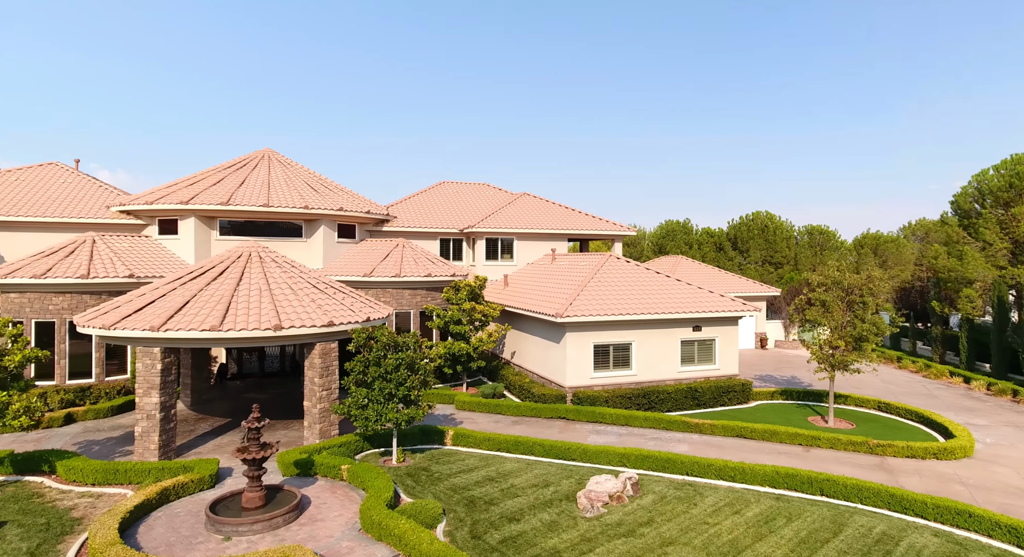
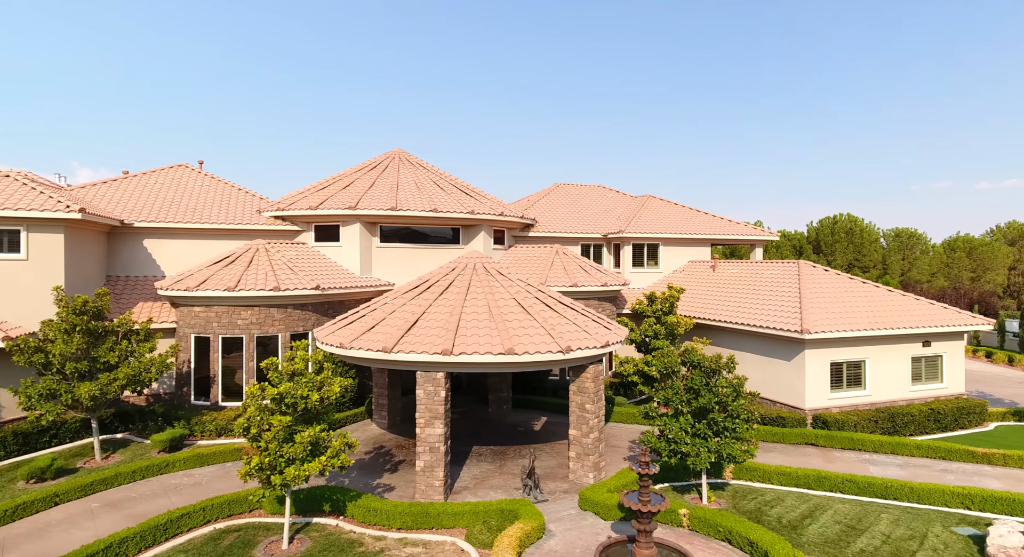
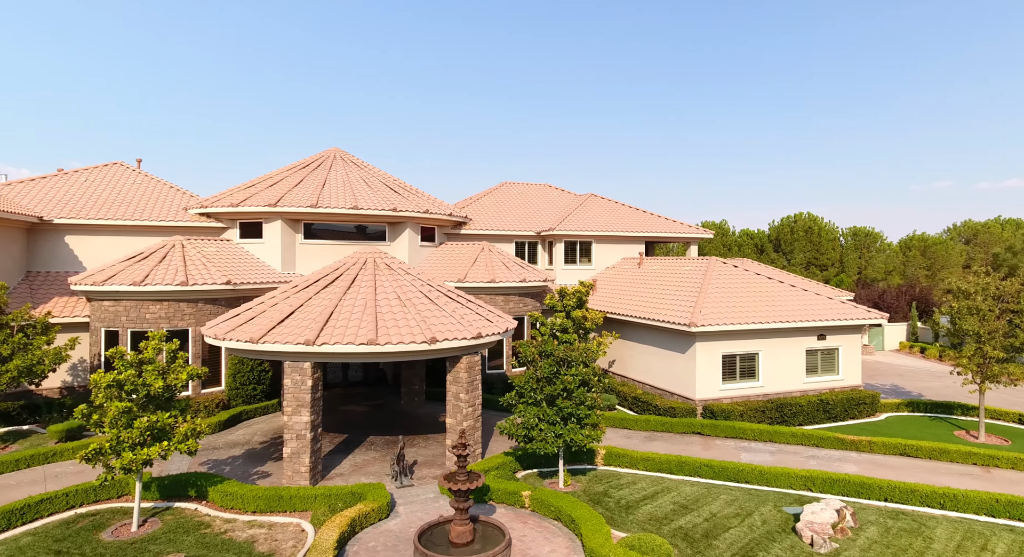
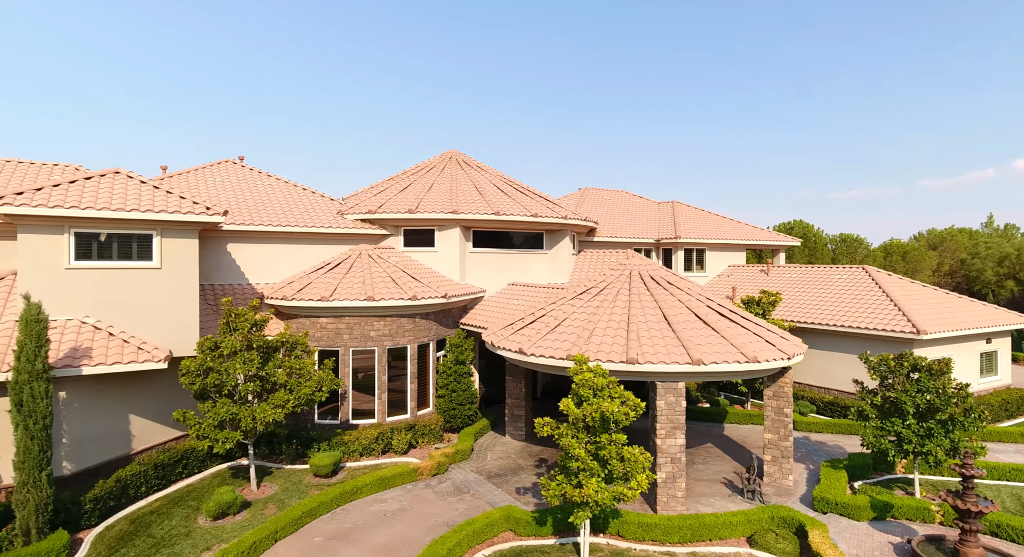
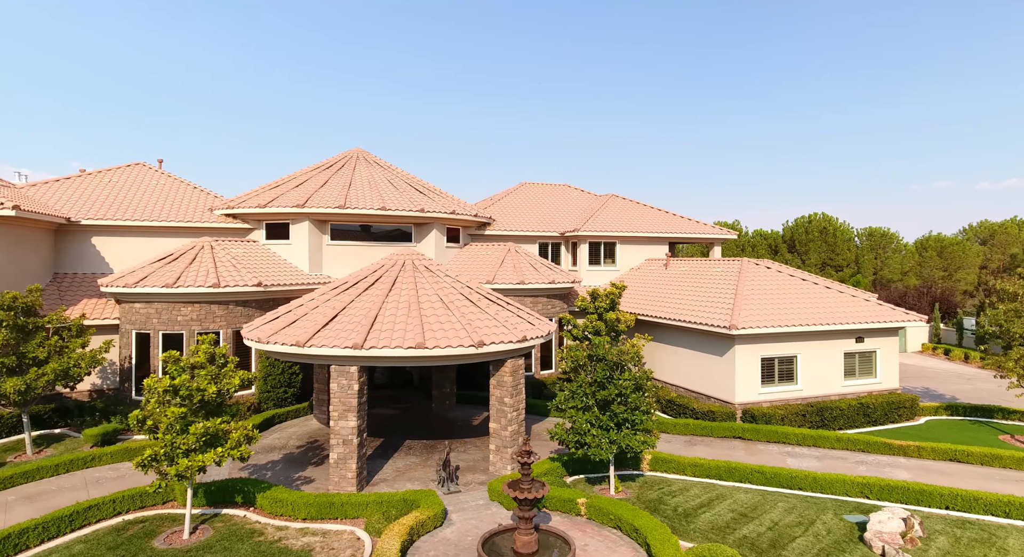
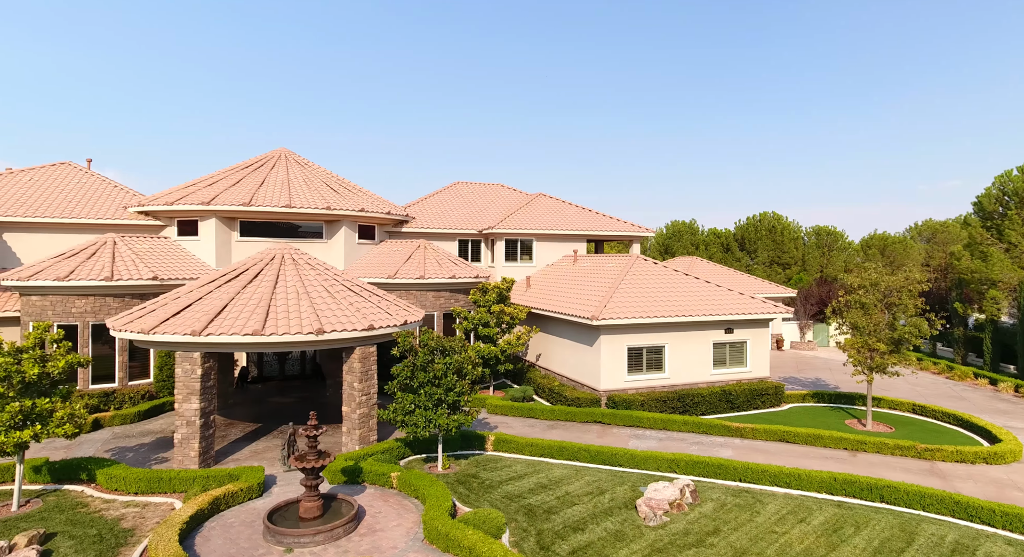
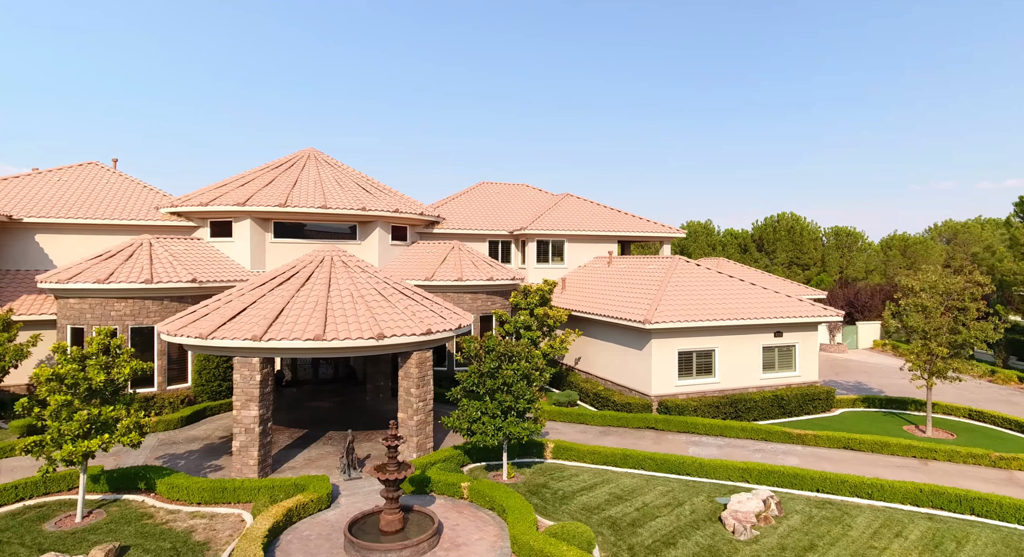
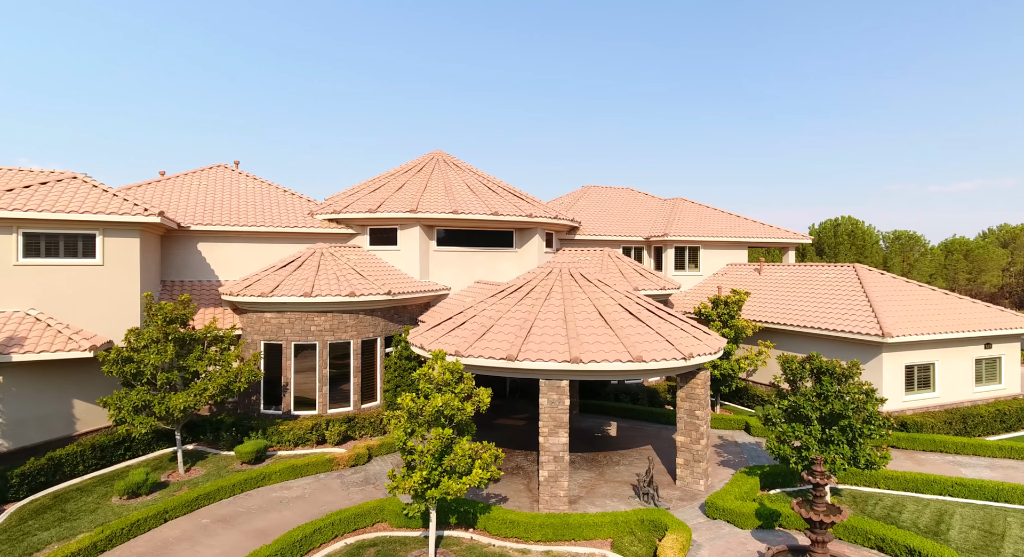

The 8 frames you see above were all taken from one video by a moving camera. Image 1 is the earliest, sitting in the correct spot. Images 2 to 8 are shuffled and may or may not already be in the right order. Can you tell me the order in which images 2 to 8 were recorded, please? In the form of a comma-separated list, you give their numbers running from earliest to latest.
6, 7, 3, 5, 2, 8, 4
